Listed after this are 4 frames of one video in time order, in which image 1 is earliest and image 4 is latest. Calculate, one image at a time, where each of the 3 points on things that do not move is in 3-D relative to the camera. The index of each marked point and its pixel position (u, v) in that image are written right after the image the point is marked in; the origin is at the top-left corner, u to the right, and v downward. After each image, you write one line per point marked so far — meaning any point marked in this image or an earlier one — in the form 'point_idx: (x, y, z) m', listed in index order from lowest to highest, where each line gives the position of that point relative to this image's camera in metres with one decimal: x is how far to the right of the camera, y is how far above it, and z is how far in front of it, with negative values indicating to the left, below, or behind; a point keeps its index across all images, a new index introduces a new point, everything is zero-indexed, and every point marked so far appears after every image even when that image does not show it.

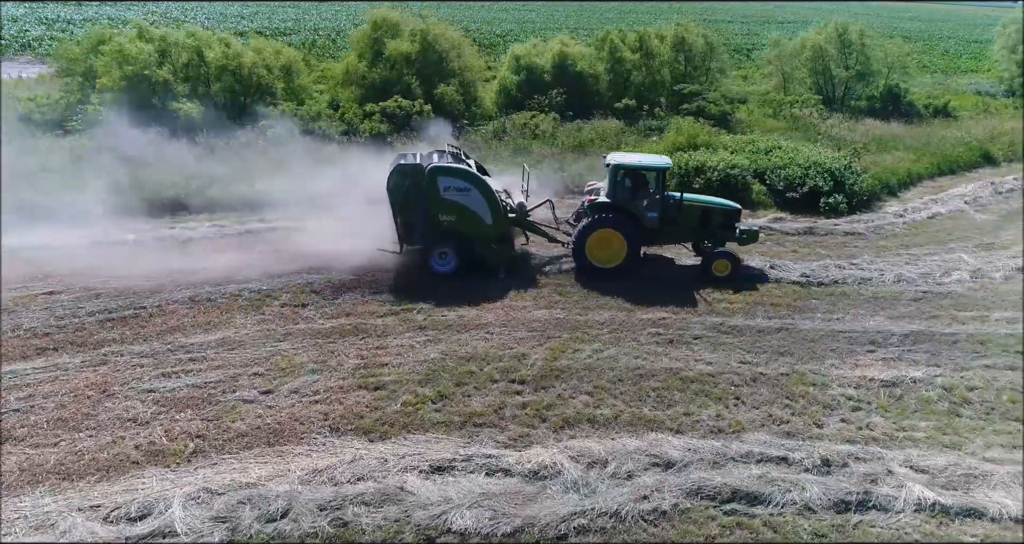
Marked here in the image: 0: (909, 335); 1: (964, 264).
0: (+4.4, -0.7, +8.3) m
1: (+6.4, +0.1, +10.5) m
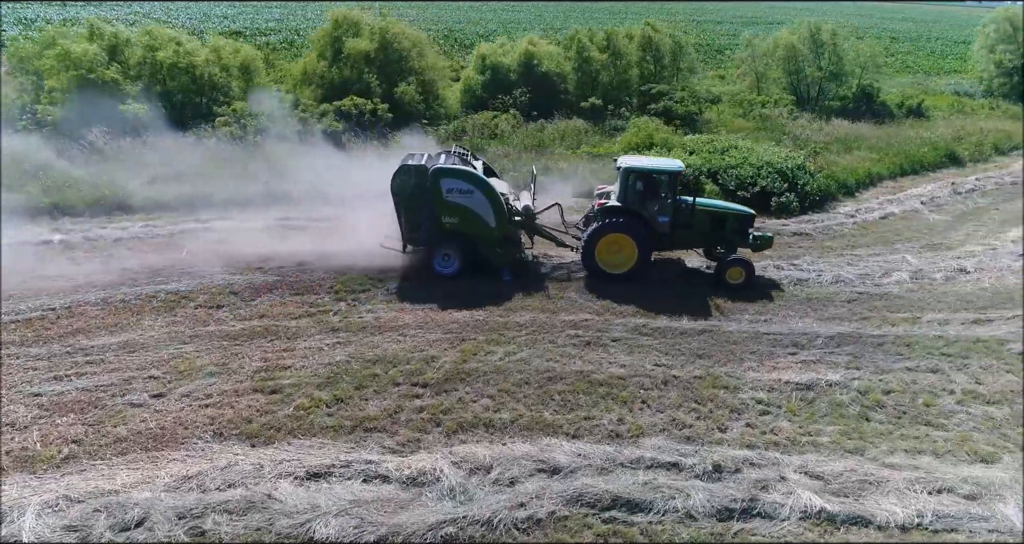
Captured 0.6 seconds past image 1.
0: (+3.5, -0.7, +8.1) m
1: (+5.5, +0.1, +10.4) m
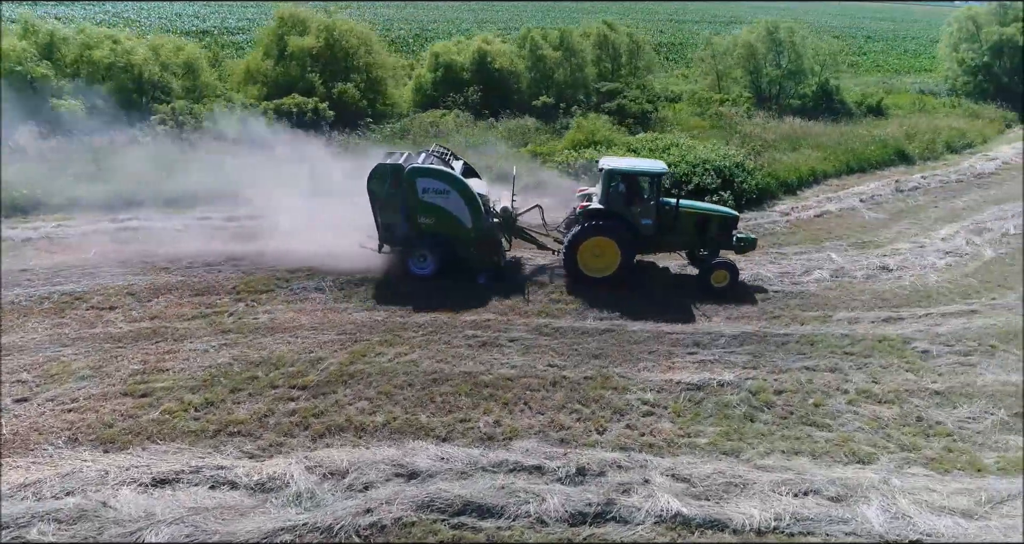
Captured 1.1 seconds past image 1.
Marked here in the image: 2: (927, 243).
0: (+2.4, -0.7, +8.0) m
1: (+4.4, +0.1, +10.3) m
2: (+6.3, +0.4, +11.3) m
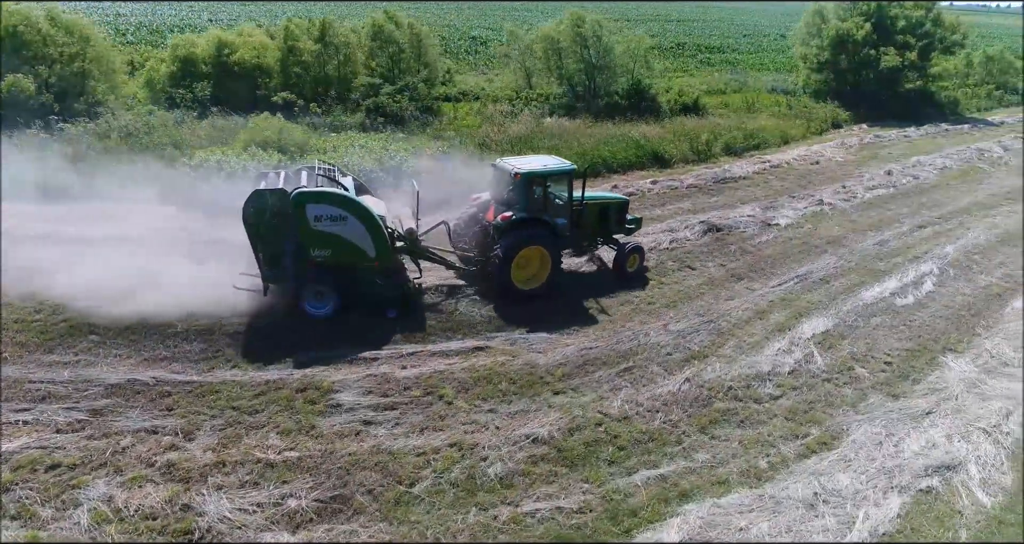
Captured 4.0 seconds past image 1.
0: (-3.4, -1.0, +6.4) m
1: (-1.5, -0.2, +8.7) m
2: (+0.4, +0.2, +9.8) m
